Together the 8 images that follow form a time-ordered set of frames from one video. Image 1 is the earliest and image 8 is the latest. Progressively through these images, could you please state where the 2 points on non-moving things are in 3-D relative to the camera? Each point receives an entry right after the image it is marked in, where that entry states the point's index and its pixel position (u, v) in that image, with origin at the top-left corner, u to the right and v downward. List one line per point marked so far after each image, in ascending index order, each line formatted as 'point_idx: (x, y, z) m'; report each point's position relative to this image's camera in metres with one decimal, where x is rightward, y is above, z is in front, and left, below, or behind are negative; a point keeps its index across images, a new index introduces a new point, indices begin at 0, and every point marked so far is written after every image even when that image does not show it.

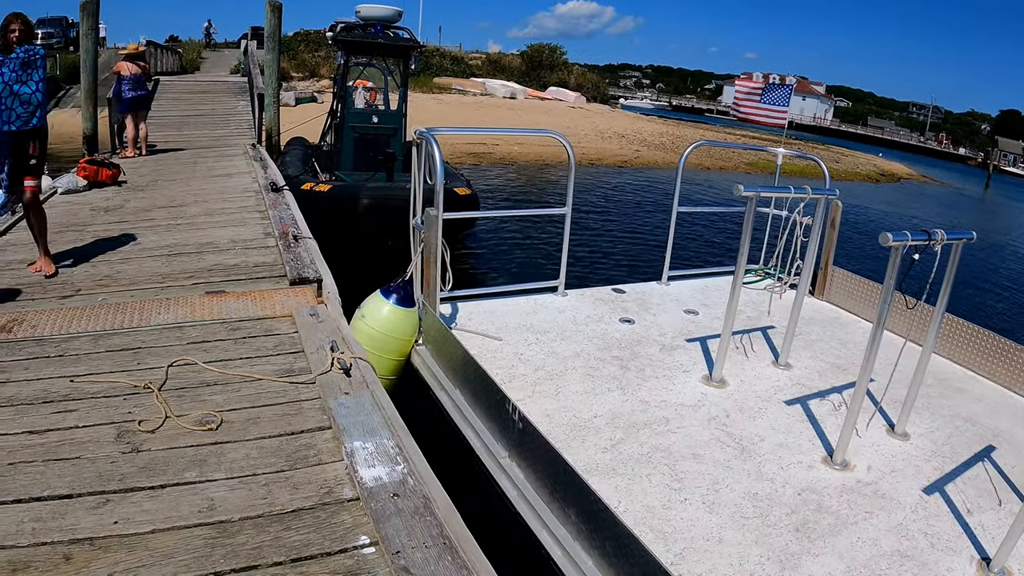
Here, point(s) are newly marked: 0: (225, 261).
0: (-3.6, +0.3, +8.1) m
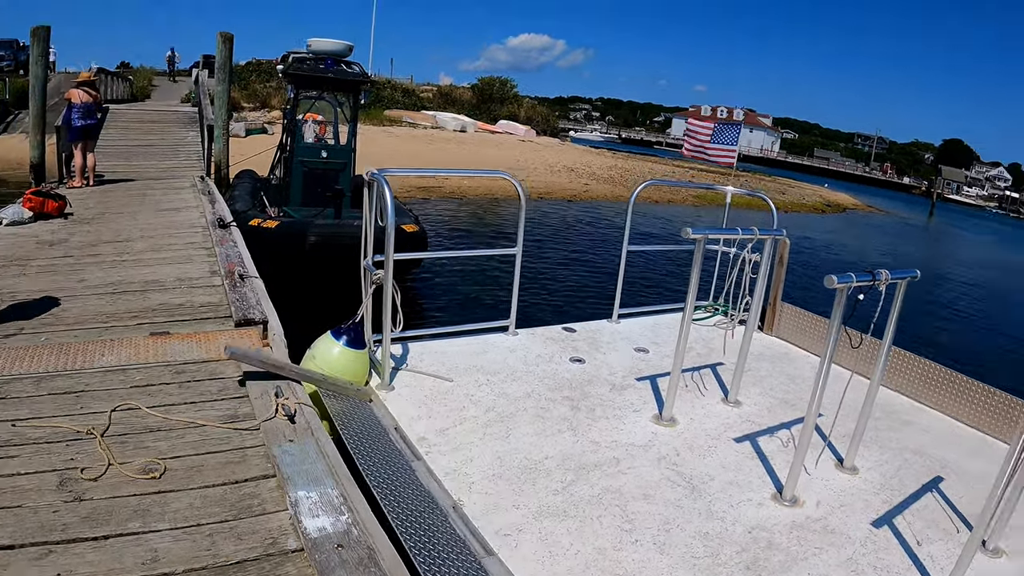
0: (-4.2, -0.2, +7.9) m
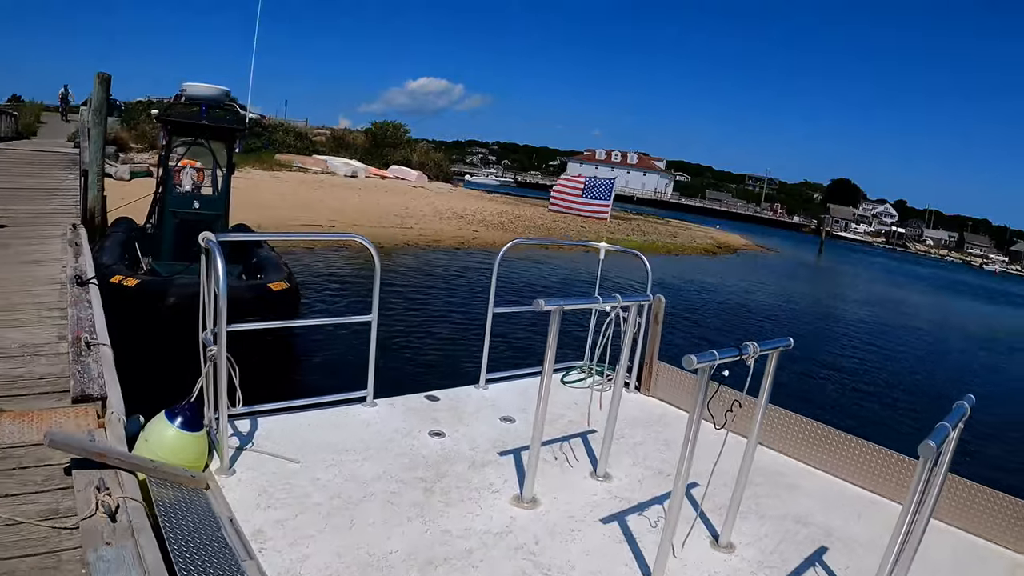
0: (-5.5, -0.9, +7.1) m
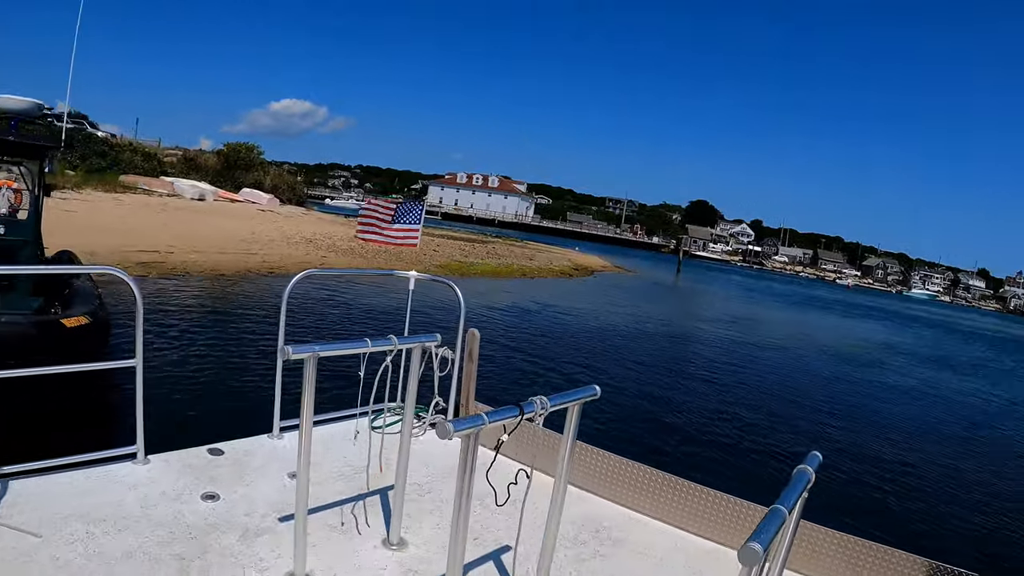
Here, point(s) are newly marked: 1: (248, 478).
0: (-7.2, -1.4, +5.9) m
1: (-2.0, -1.5, +5.0) m
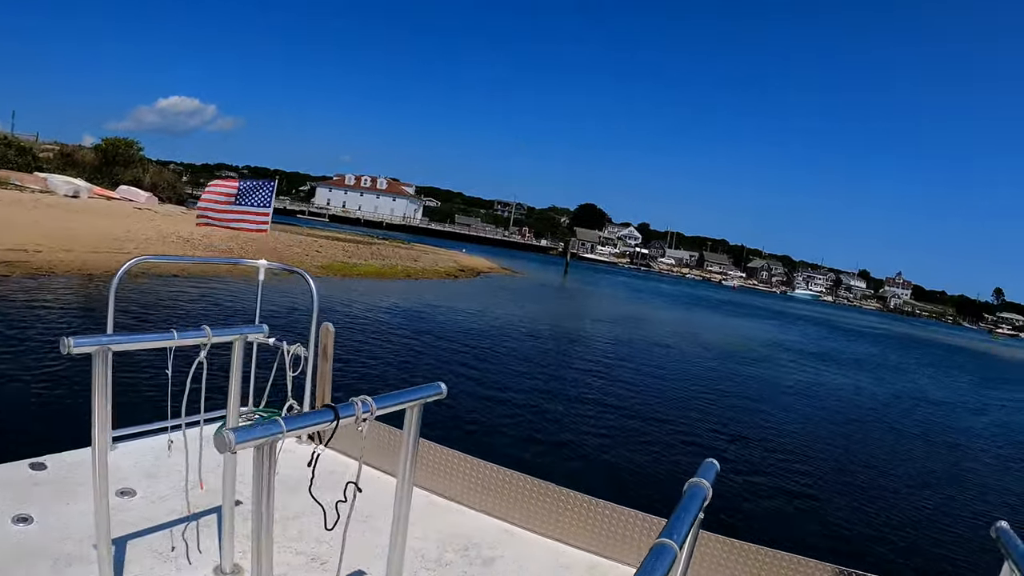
0: (-8.3, -1.4, +5.2) m
1: (-3.1, -1.5, +4.6) m
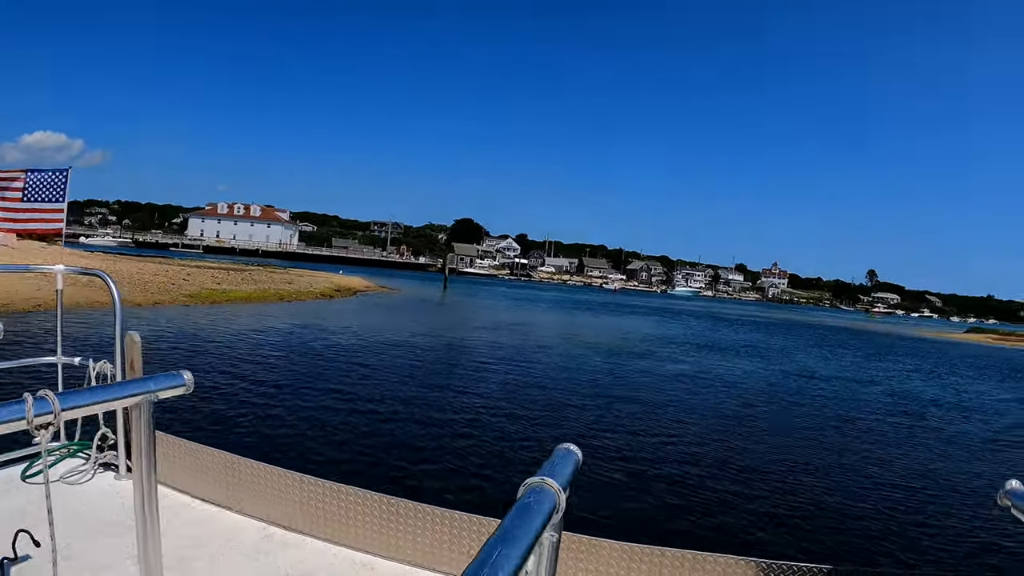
0: (-9.3, -2.2, +4.4) m
1: (-4.0, -1.9, +4.3) m
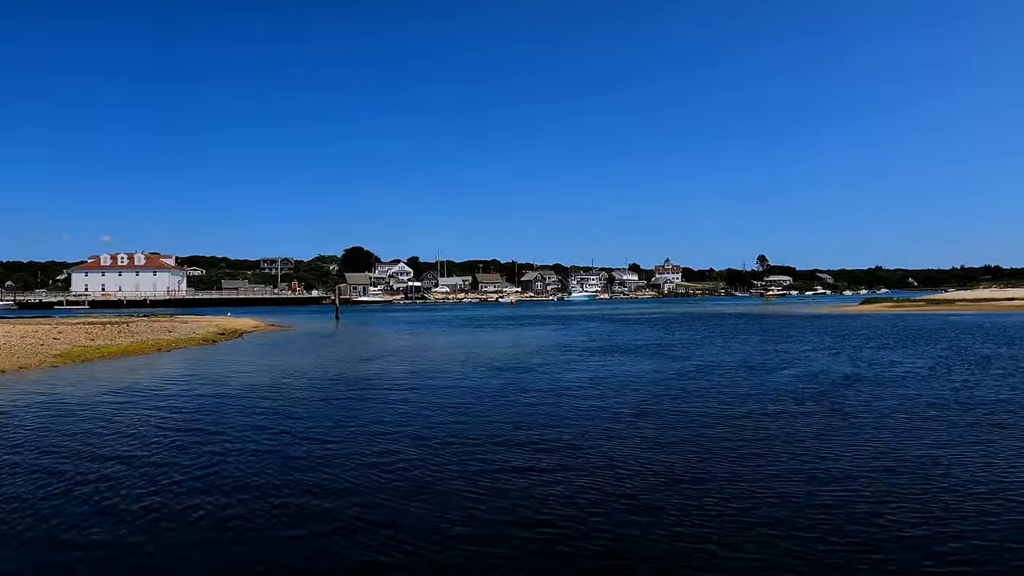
0: (-10.0, -3.4, +3.7) m
1: (-4.8, -2.6, +4.0) m
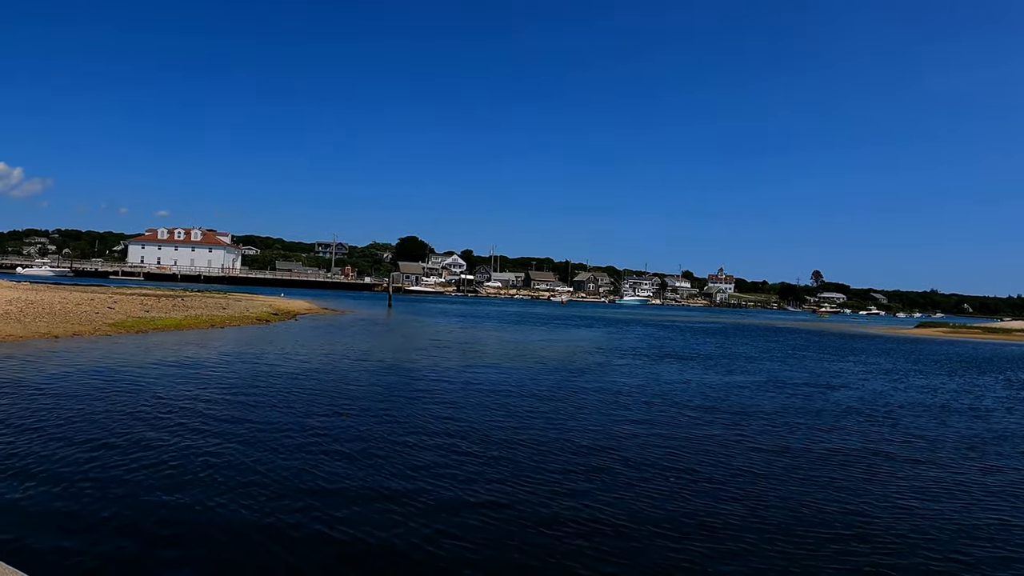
0: (-9.7, -2.8, +4.0) m
1: (-4.4, -2.3, +4.1) m
